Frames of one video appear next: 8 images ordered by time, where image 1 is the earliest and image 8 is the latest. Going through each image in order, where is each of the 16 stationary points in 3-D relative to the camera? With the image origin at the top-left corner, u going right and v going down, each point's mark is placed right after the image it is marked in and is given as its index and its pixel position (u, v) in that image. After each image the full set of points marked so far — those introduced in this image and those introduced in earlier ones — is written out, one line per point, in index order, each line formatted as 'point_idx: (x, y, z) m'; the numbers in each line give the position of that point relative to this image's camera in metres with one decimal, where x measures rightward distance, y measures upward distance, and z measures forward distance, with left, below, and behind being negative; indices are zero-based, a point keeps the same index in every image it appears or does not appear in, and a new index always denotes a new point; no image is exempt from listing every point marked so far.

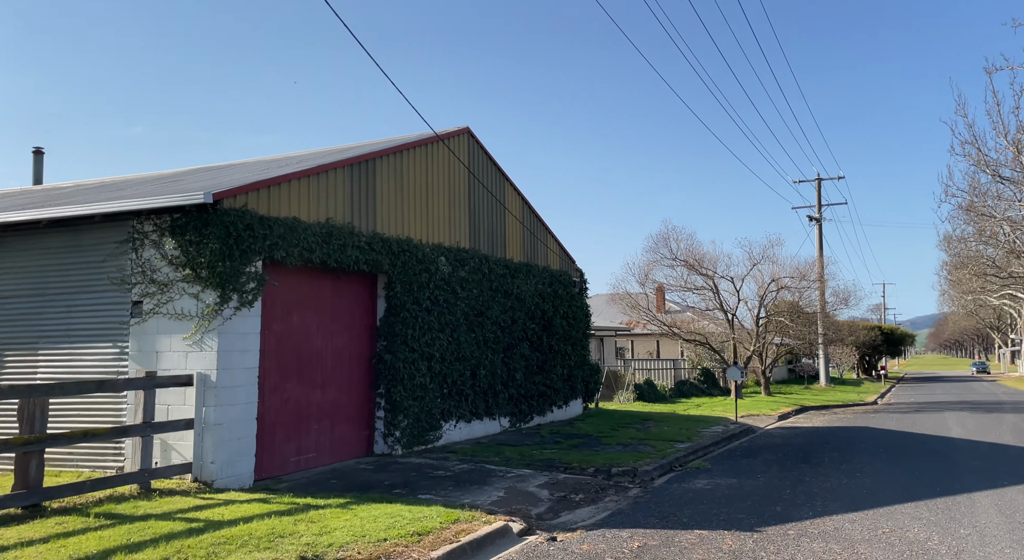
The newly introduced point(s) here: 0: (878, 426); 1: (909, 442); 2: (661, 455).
0: (+9.5, -3.8, +19.7) m
1: (+8.0, -3.3, +15.3) m
2: (+2.5, -2.9, +12.6) m
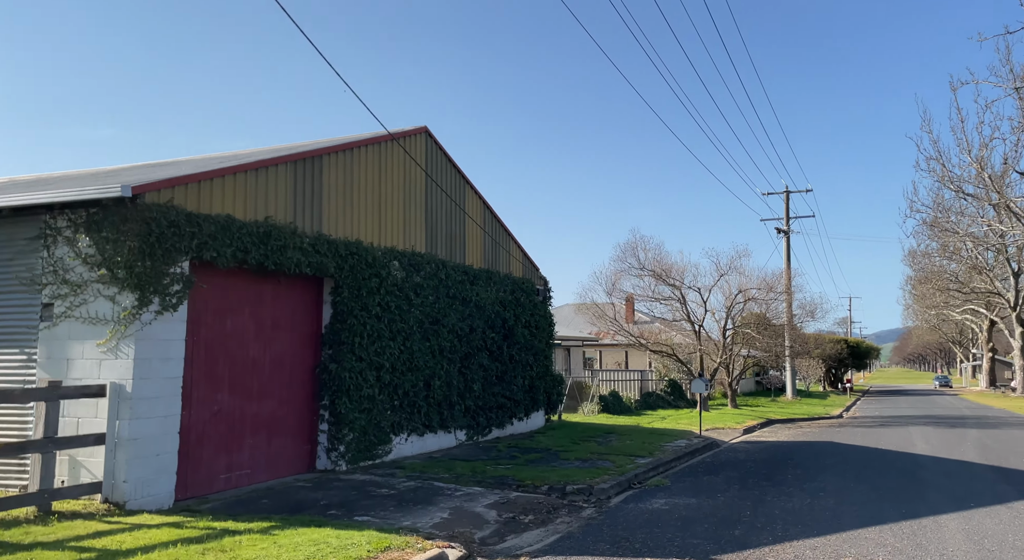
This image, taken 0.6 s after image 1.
0: (+8.5, -4.1, +19.5) m
1: (+7.2, -3.5, +15.1) m
2: (+1.7, -3.1, +12.2) m
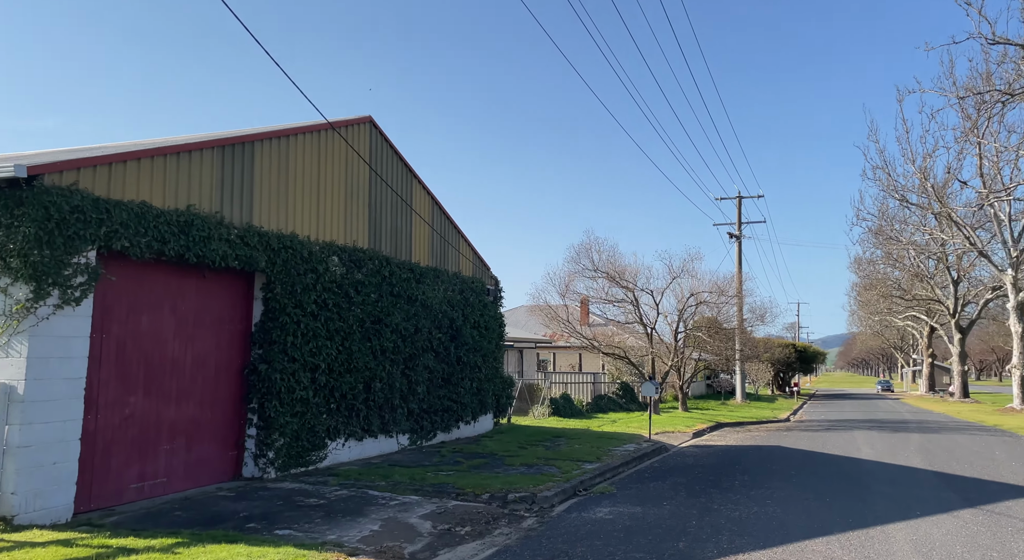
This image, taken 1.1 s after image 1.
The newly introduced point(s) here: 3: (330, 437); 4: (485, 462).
0: (+7.2, -4.2, +19.5) m
1: (+6.1, -3.6, +15.0) m
2: (+0.8, -3.1, +11.8) m
3: (-2.7, -2.4, +11.3) m
4: (-0.5, -3.1, +13.0) m
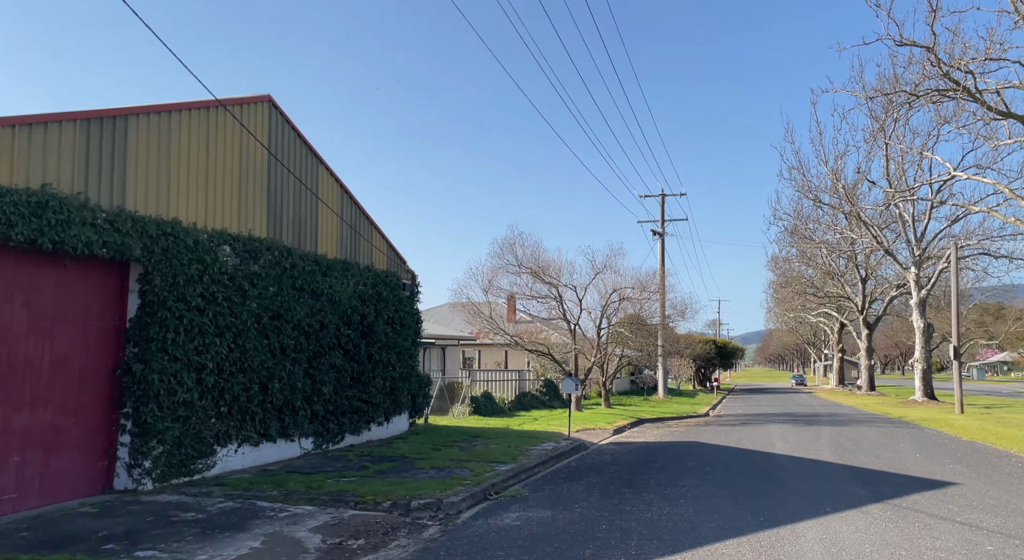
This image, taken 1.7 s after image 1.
0: (+5.0, -4.1, +19.5) m
1: (+4.4, -3.5, +15.0) m
2: (-0.6, -3.0, +11.3) m
3: (-4.0, -2.3, +10.5) m
4: (-1.9, -3.0, +12.4) m
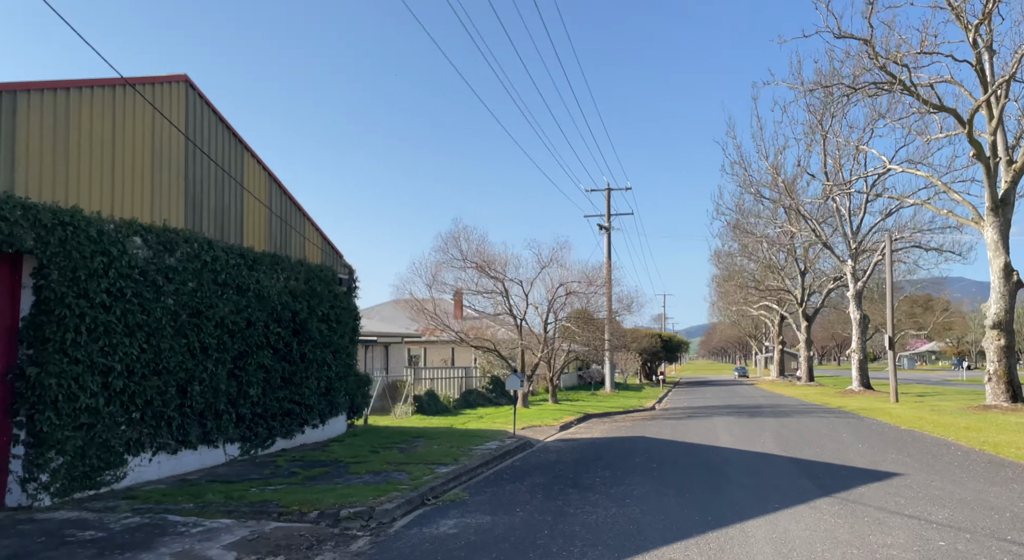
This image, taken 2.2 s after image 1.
0: (+3.6, -3.9, +19.3) m
1: (+3.3, -3.4, +14.7) m
2: (-1.4, -2.9, +10.7) m
3: (-4.8, -2.2, +9.6) m
4: (-2.9, -2.9, +11.7) m
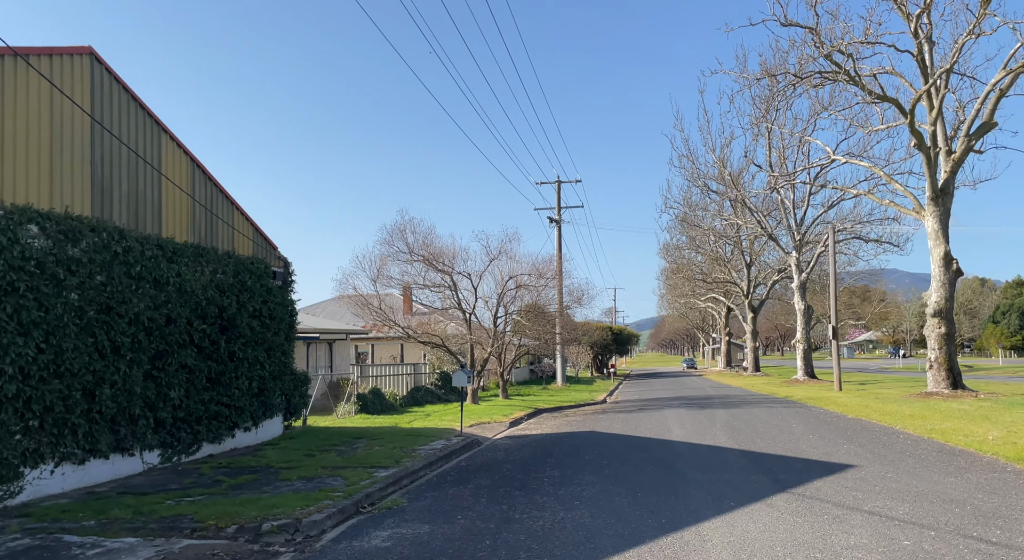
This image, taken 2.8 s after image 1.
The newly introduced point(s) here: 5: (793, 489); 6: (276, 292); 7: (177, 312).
0: (+2.3, -3.7, +18.9) m
1: (+2.2, -3.2, +14.2) m
2: (-2.2, -2.8, +9.9) m
3: (-5.5, -2.1, +8.6) m
4: (-3.7, -2.8, +10.8) m
5: (+3.6, -2.7, +9.6) m
6: (-4.9, -0.3, +15.6) m
7: (-5.2, -0.5, +11.7) m
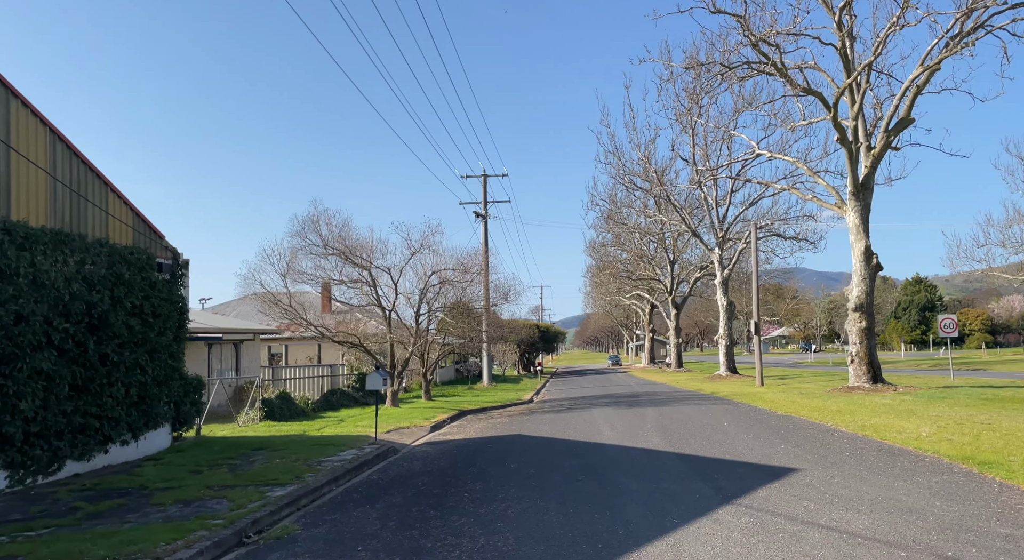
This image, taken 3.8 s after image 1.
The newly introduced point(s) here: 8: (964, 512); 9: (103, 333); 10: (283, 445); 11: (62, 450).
0: (+0.4, -3.6, +17.8) m
1: (+0.8, -3.0, +13.1) m
2: (-3.1, -2.6, +8.4) m
3: (-6.4, -2.0, +6.8) m
4: (-4.8, -2.7, +9.2) m
5: (+2.6, -2.5, +8.7) m
6: (-6.4, -0.1, +13.8) m
7: (-6.3, -0.4, +9.9) m
8: (+4.6, -2.4, +7.7) m
9: (-6.4, -0.8, +11.8) m
10: (-4.6, -3.3, +15.2) m
11: (-6.4, -2.4, +10.7) m
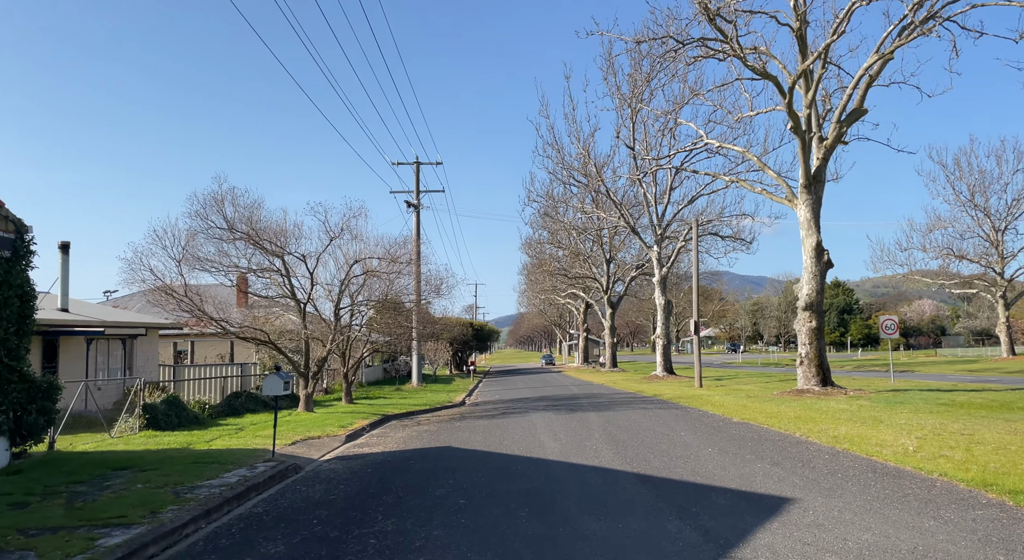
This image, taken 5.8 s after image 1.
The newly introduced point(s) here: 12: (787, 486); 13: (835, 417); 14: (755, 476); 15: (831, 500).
0: (-1.0, -3.3, +15.4) m
1: (-0.2, -2.8, +10.8) m
2: (-3.8, -2.4, +5.7) m
3: (-6.8, -1.7, +3.9) m
4: (-5.4, -2.4, +6.4) m
5: (+1.9, -2.3, +6.5) m
6: (-7.5, +0.2, +10.8) m
7: (-7.0, -0.1, +7.0) m
8: (+4.0, -2.2, +5.7) m
9: (-7.3, -0.5, +8.9) m
10: (-5.8, -3.0, +12.4) m
11: (-7.2, -2.1, +7.7) m
12: (+3.4, -2.5, +9.4) m
13: (+8.0, -3.4, +18.6) m
14: (+3.3, -2.6, +10.2) m
15: (+3.6, -2.5, +8.5) m
